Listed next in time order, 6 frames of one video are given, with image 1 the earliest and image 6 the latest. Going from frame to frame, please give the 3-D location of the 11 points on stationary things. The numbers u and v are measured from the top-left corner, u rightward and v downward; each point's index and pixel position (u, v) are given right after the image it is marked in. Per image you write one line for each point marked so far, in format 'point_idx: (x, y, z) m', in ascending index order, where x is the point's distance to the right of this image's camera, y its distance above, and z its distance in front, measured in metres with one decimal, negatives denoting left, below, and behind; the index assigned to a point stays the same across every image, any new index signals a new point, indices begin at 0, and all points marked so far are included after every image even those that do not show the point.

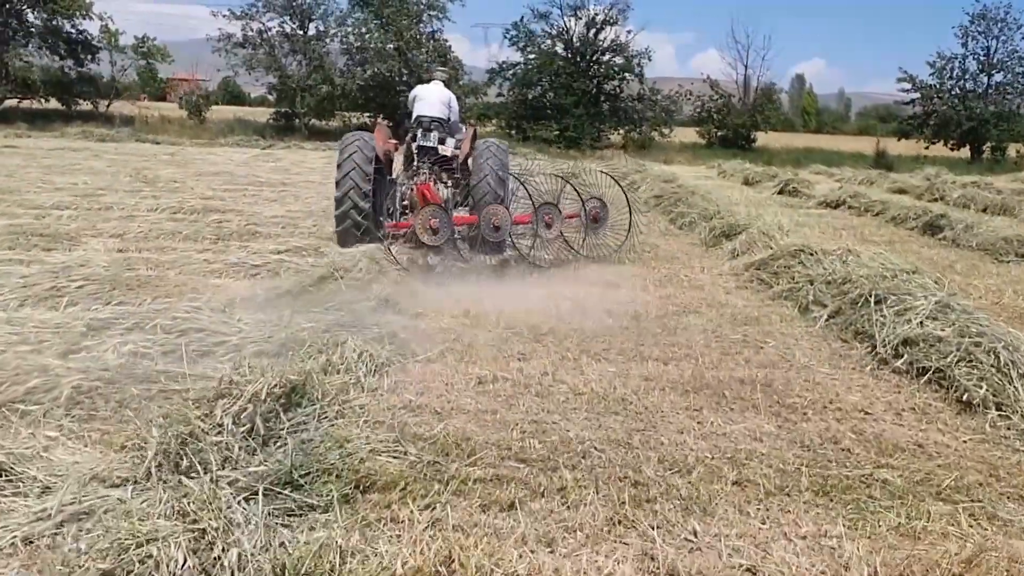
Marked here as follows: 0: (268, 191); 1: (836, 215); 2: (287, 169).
0: (-2.3, +0.9, +10.7) m
1: (+3.2, +0.7, +11.1) m
2: (-2.9, +1.6, +14.5) m
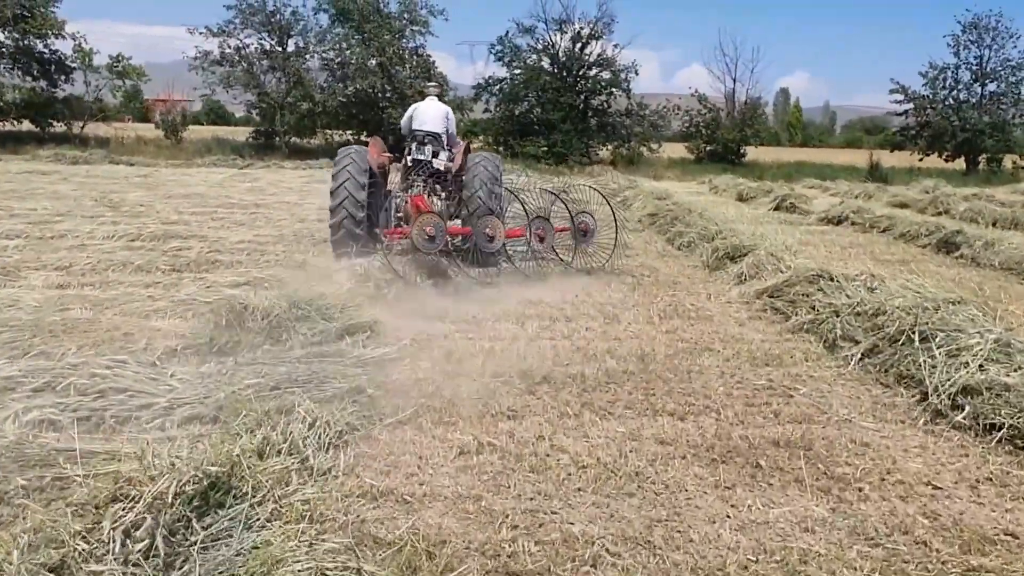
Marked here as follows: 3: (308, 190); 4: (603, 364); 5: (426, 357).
0: (-2.5, +0.7, +10.0) m
1: (+3.1, +0.5, +10.5) m
2: (-3.1, +1.2, +13.8) m
3: (-2.6, +1.3, +14.3) m
4: (+0.3, -0.3, +3.9) m
5: (-0.3, -0.2, +3.9) m
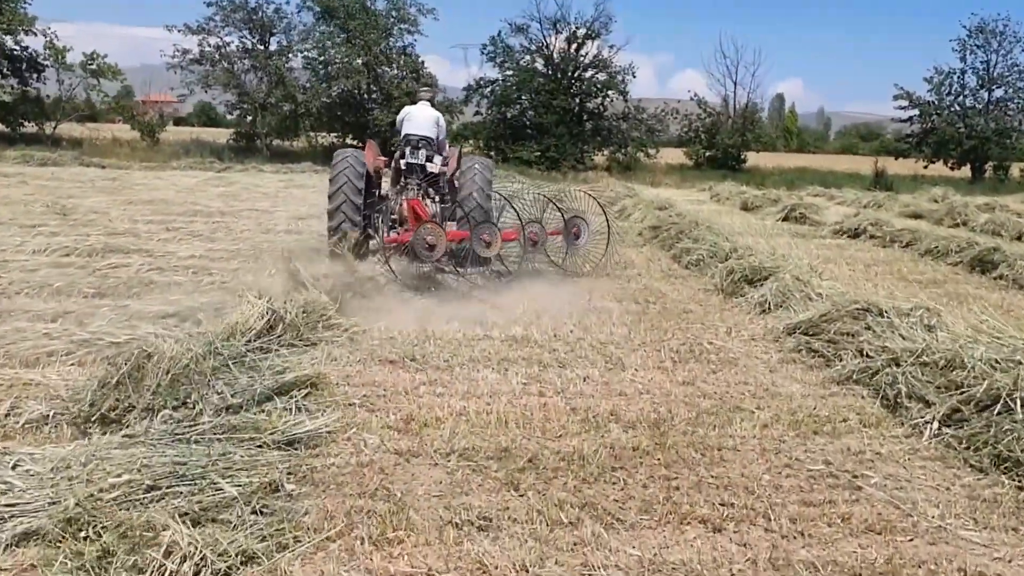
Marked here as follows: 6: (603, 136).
0: (-2.6, +0.5, +9.1) m
1: (+3.0, +0.4, +9.6) m
2: (-3.2, +1.1, +12.9) m
3: (-2.8, +1.1, +13.4) m
4: (+0.3, -0.4, +3.0) m
5: (-0.4, -0.4, +3.0) m
6: (+1.6, +2.7, +19.4) m
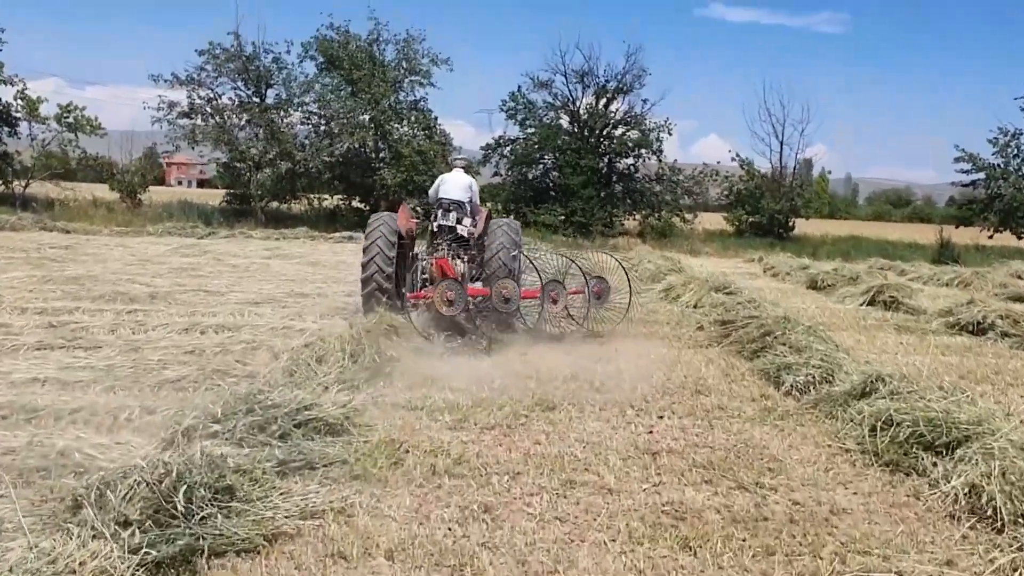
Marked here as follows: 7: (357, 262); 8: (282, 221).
0: (-2.5, -0.2, +6.7) m
1: (+3.1, -0.4, +7.1) m
2: (-3.0, +0.2, +10.6) m
3: (-2.6, +0.2, +11.1) m
4: (+0.2, -0.8, +0.6) m
5: (-0.4, -0.7, +0.6) m
6: (+1.9, +1.3, +17.0) m
7: (-1.7, +0.3, +12.4) m
8: (-3.9, +1.1, +18.5) m
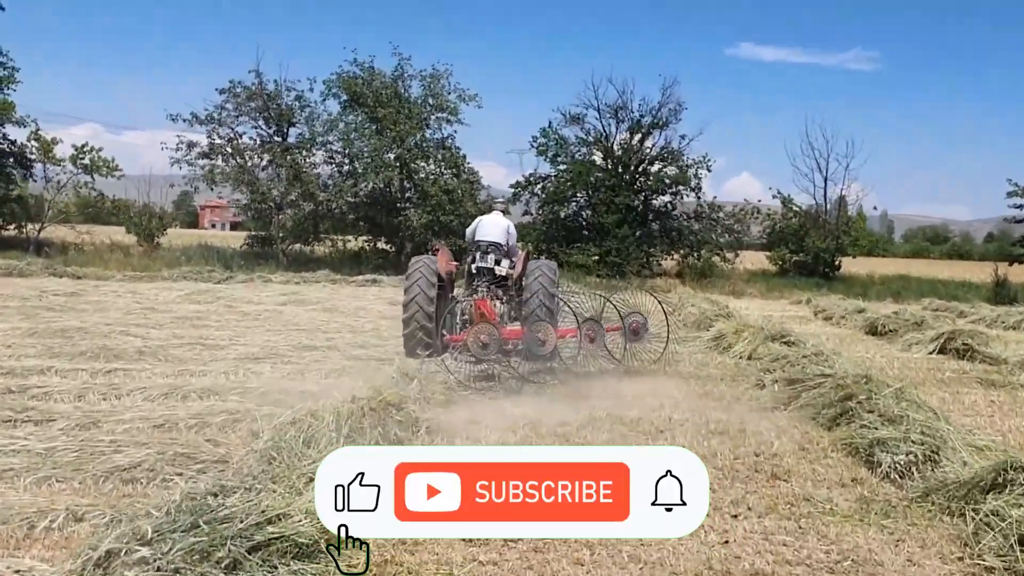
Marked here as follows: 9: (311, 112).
0: (-2.3, -0.5, +5.9) m
1: (+3.3, -0.7, +6.1) m
2: (-2.7, -0.3, +9.8) m
3: (-2.3, -0.3, +10.3) m
4: (+0.2, -0.8, -0.4) m
5: (-0.4, -0.8, -0.3) m
6: (+2.4, +0.7, +16.1) m
7: (-1.4, -0.2, +11.6) m
8: (-3.4, +0.4, +17.8) m
9: (-3.3, +2.9, +18.1) m
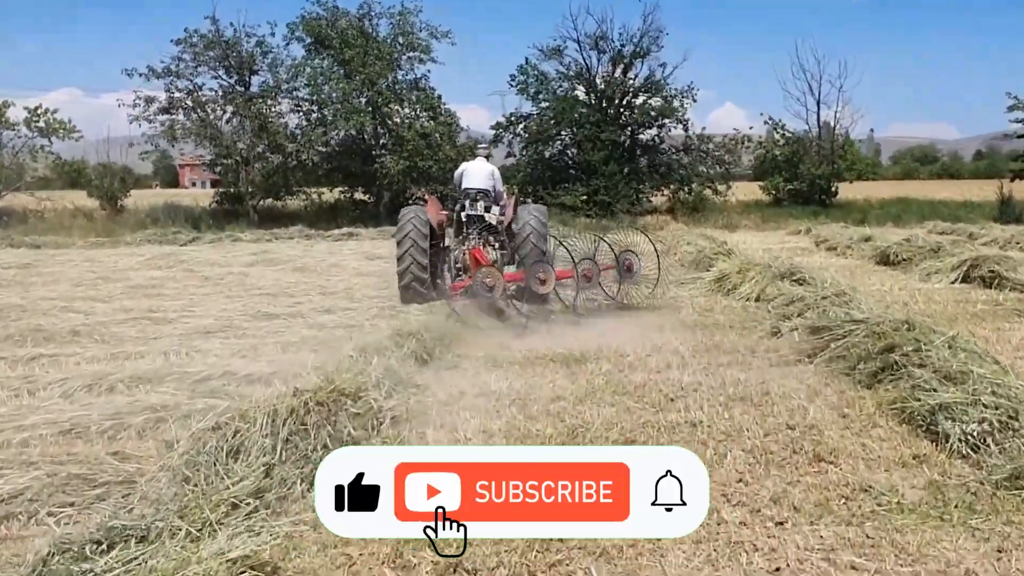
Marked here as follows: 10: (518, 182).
0: (-2.4, -0.4, +5.1) m
1: (+3.2, -0.3, +5.4) m
2: (-2.9, 0.0, +9.0) m
3: (-2.4, +0.1, +9.5) m
4: (+0.2, -0.9, -1.1) m
5: (-0.4, -0.9, -1.1) m
6: (+2.1, +1.6, +15.3) m
7: (-1.5, +0.2, +10.8) m
8: (-3.6, +1.0, +16.9) m
9: (-3.7, +3.5, +17.1) m
10: (+0.1, +1.4, +15.1) m
